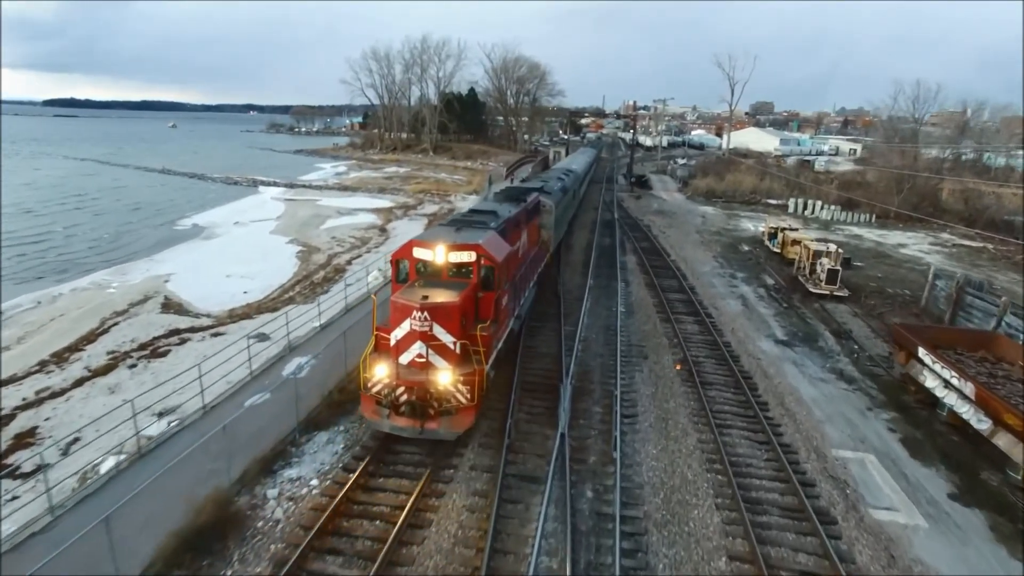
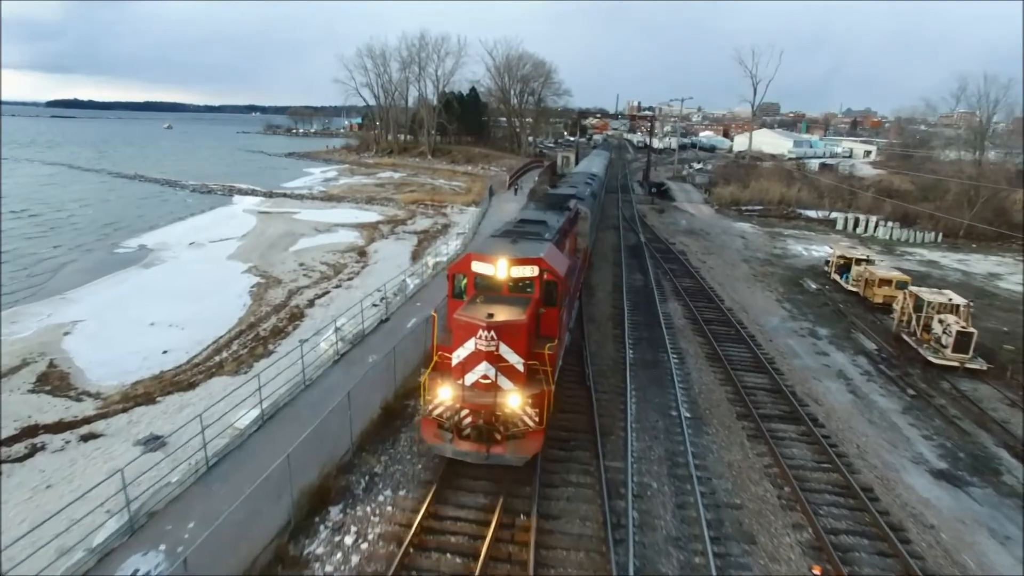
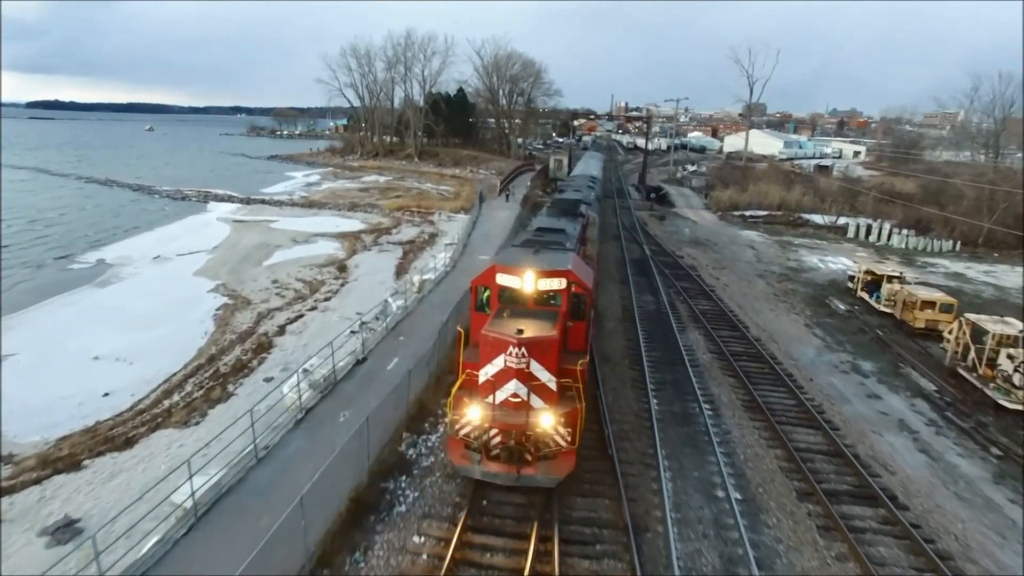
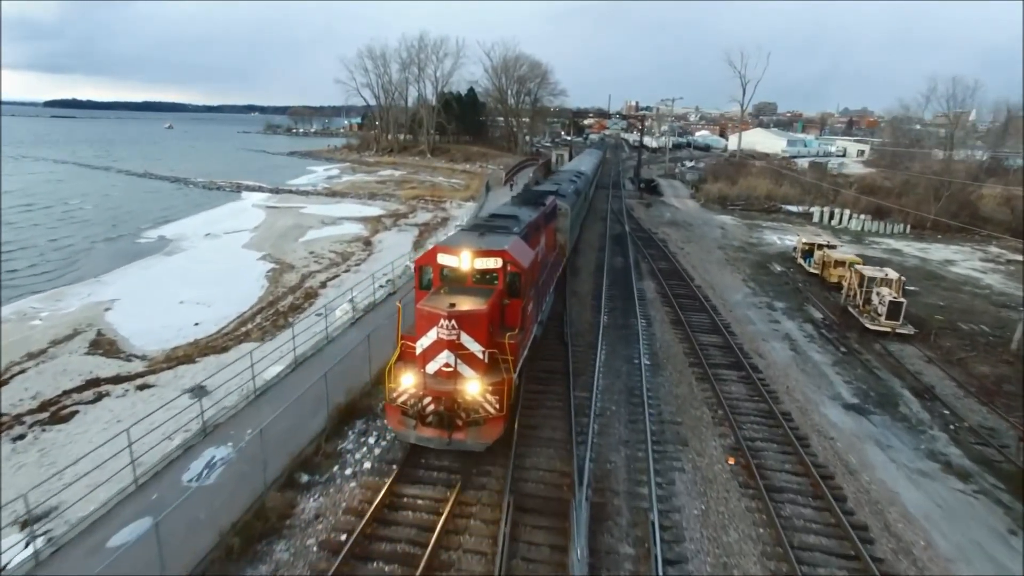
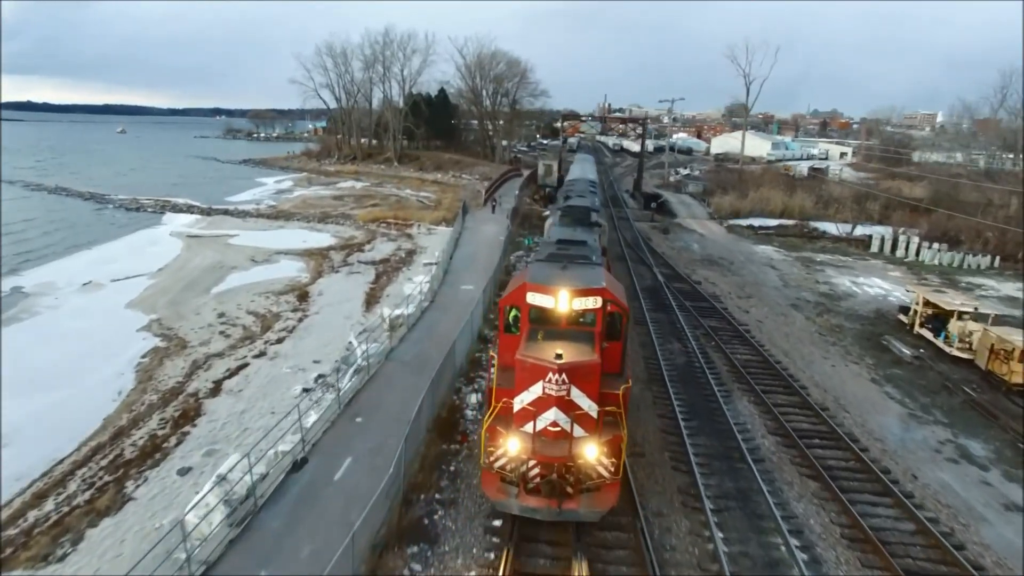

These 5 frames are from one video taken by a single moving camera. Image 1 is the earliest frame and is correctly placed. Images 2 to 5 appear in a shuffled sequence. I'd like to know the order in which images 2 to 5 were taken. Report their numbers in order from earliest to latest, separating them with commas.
4, 2, 3, 5
